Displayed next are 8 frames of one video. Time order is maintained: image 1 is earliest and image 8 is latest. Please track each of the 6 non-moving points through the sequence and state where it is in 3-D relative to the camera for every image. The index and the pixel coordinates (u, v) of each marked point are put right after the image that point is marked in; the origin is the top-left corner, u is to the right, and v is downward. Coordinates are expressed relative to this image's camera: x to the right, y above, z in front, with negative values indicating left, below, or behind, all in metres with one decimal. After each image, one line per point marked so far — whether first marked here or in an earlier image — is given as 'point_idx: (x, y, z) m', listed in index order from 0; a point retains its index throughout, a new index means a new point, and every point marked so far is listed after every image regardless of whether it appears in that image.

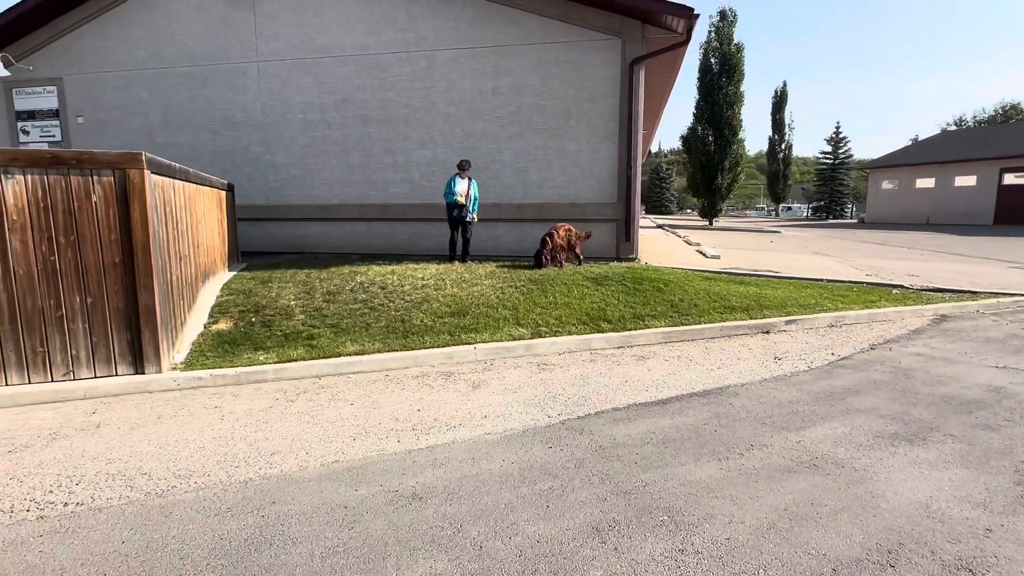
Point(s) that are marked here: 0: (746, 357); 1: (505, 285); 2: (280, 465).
0: (+2.4, -0.7, +5.6) m
1: (-0.1, 0.0, +7.5) m
2: (-1.4, -1.1, +3.3) m
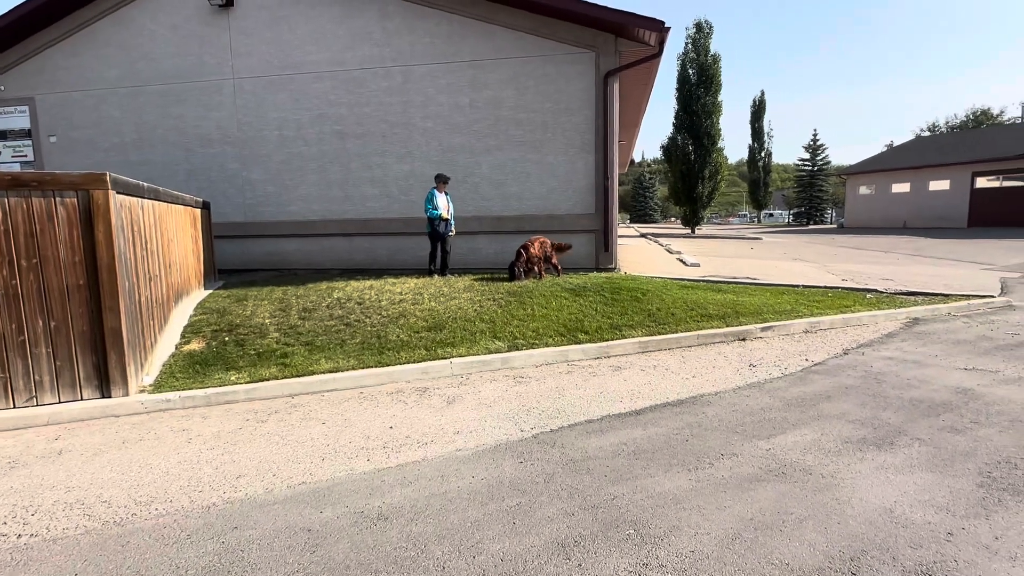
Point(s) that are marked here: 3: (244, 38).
0: (+2.2, -0.8, +5.7) m
1: (-0.4, -0.1, +7.4) m
2: (-1.6, -1.2, +3.3) m
3: (-5.2, +4.9, +10.6) m
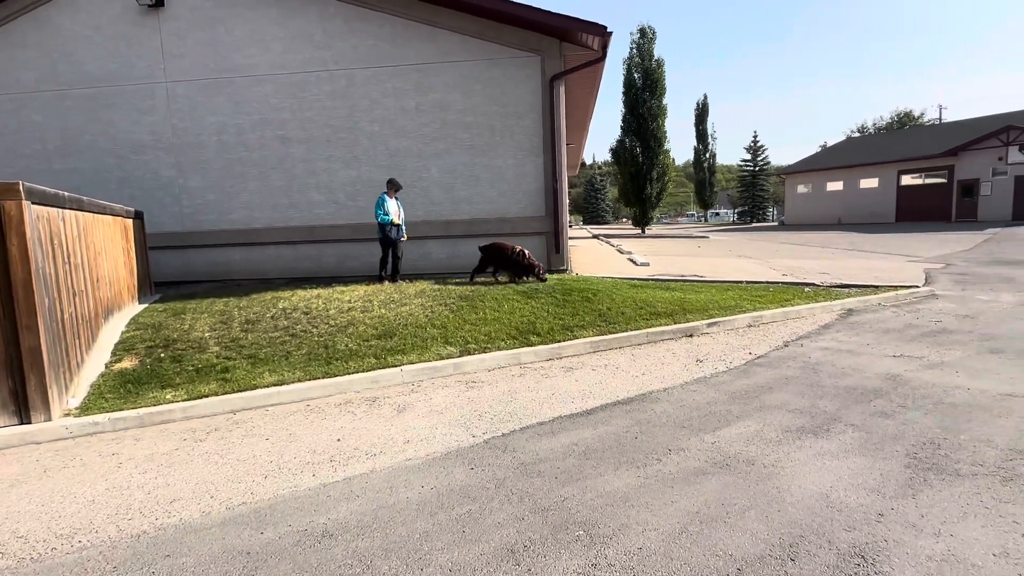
0: (+1.7, -0.8, +5.8) m
1: (-1.1, -0.2, +7.4) m
2: (-1.9, -1.3, +3.1) m
3: (-6.3, +4.6, +10.1) m
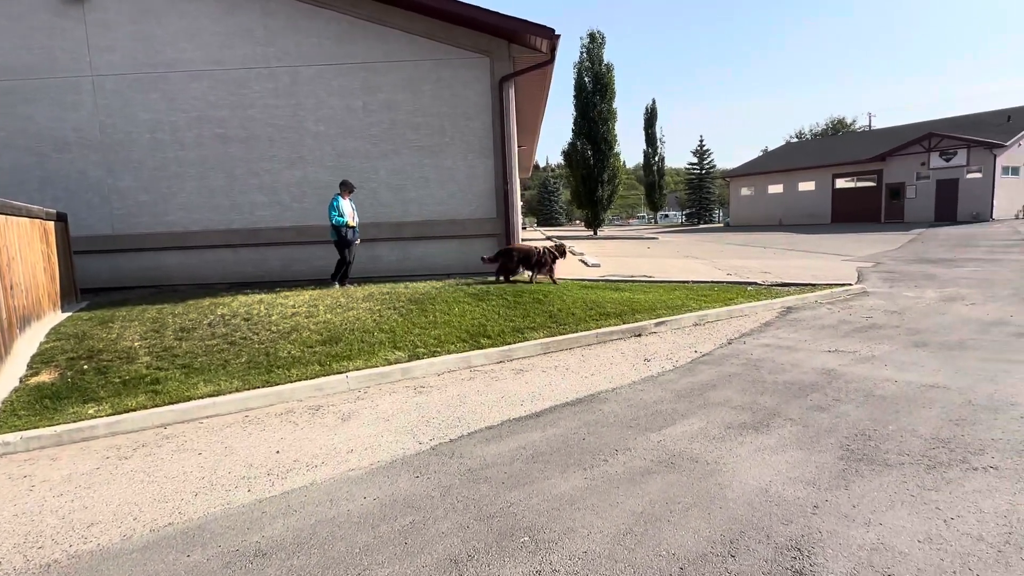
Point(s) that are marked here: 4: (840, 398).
0: (+1.1, -0.8, +5.8) m
1: (-1.7, -0.3, +7.2) m
2: (-2.2, -1.3, +2.9) m
3: (-7.2, +4.5, +9.5) m
4: (+2.7, -0.9, +4.4) m
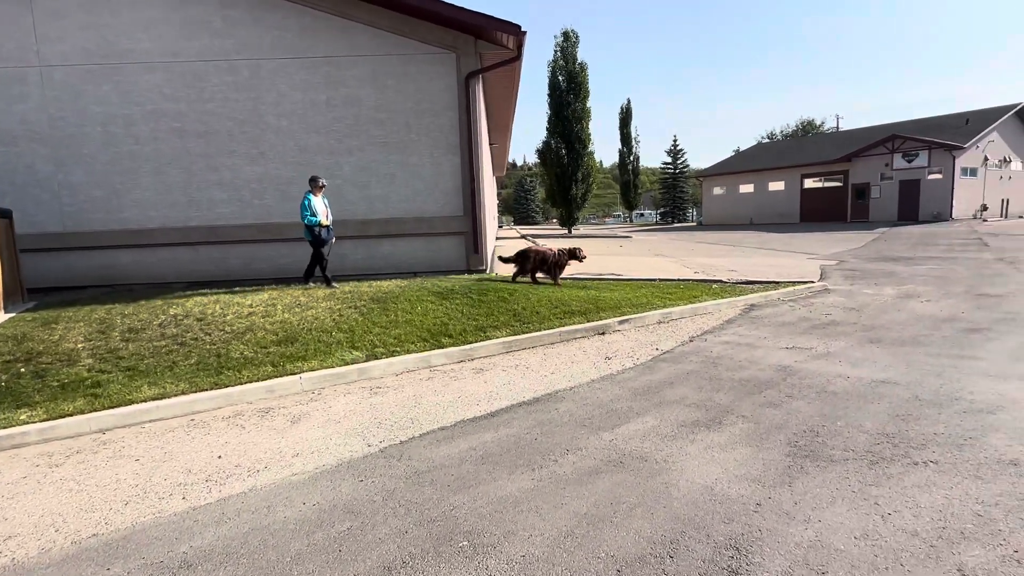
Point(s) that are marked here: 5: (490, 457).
0: (+0.7, -0.8, +5.8) m
1: (-2.2, -0.3, +7.0) m
2: (-2.5, -1.3, +2.7) m
3: (-7.8, +4.5, +9.1) m
4: (+2.3, -0.9, +4.5) m
5: (-0.1, -1.1, +3.5) m
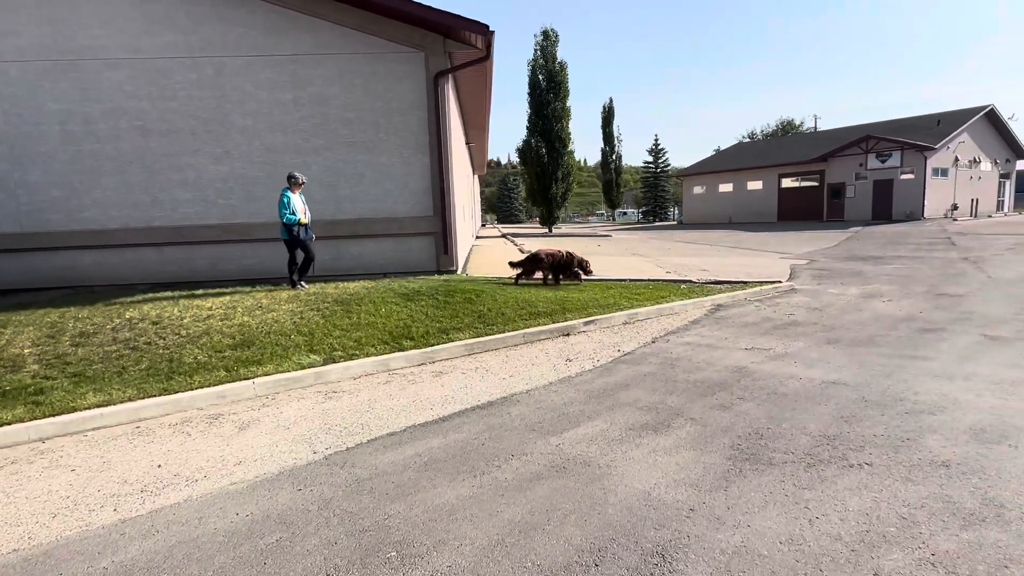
0: (+0.3, -0.8, +5.8) m
1: (-2.7, -0.3, +7.0) m
2: (-2.8, -1.4, +2.6) m
3: (-8.3, +4.5, +8.9) m
4: (+1.9, -0.9, +4.5) m
5: (-0.5, -1.1, +3.5) m
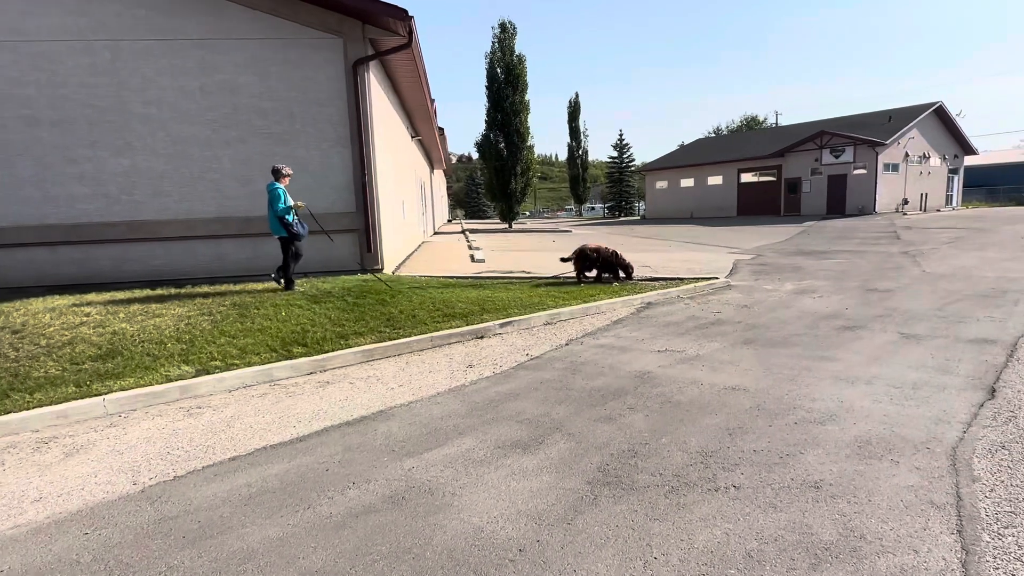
0: (-0.7, -0.8, +5.4) m
1: (-3.8, -0.3, +6.4) m
2: (-3.7, -1.4, +2.1) m
3: (-9.5, +4.4, +8.0) m
4: (+0.9, -0.9, +4.2) m
5: (-1.4, -1.2, +3.1) m
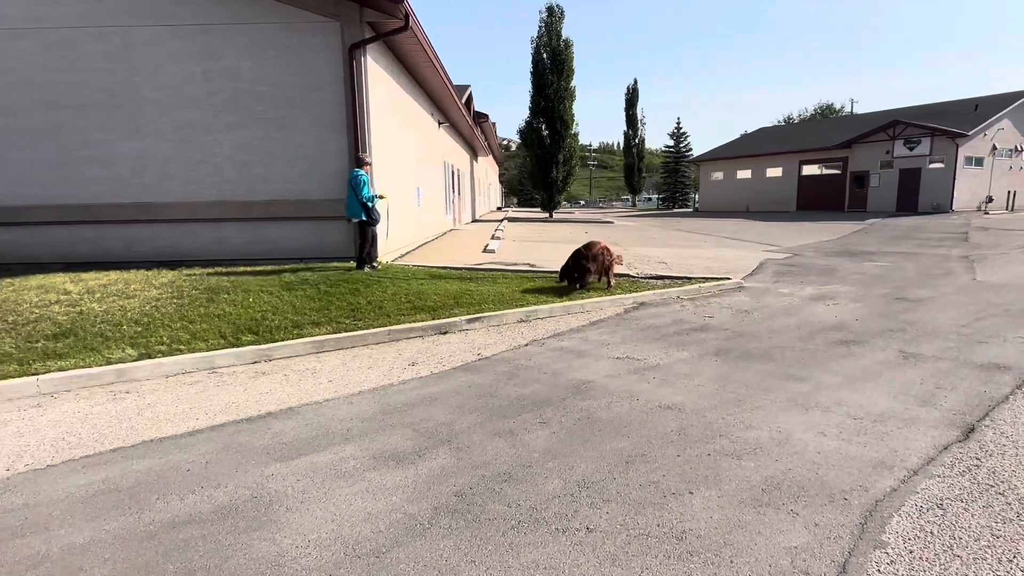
0: (-1.3, -0.7, +5.2) m
1: (-4.2, -0.1, +6.5) m
2: (-4.6, -1.3, +2.2) m
3: (-9.5, +4.9, +8.6) m
4: (+0.3, -0.9, +3.8) m
5: (-2.2, -1.1, +3.0) m
